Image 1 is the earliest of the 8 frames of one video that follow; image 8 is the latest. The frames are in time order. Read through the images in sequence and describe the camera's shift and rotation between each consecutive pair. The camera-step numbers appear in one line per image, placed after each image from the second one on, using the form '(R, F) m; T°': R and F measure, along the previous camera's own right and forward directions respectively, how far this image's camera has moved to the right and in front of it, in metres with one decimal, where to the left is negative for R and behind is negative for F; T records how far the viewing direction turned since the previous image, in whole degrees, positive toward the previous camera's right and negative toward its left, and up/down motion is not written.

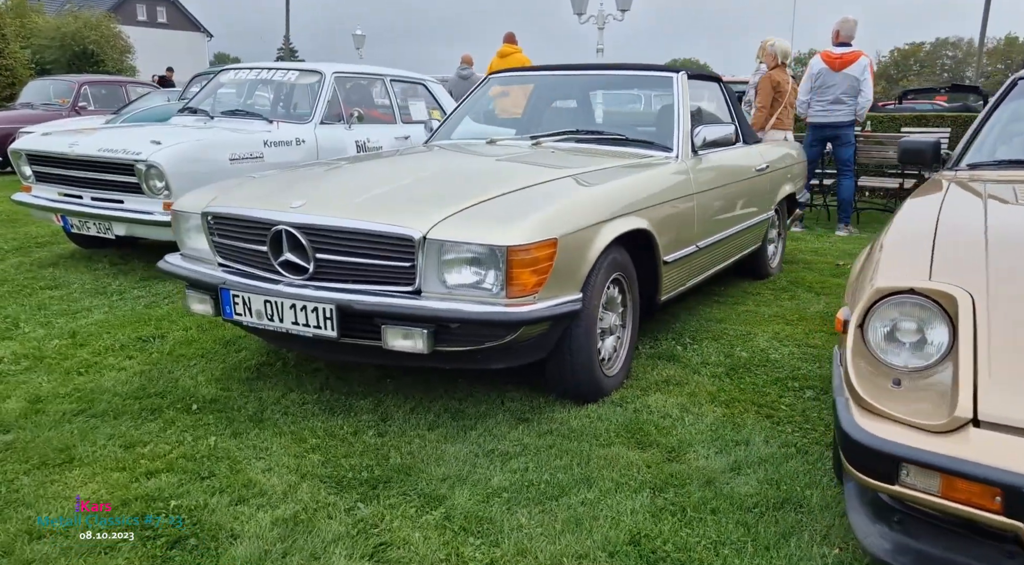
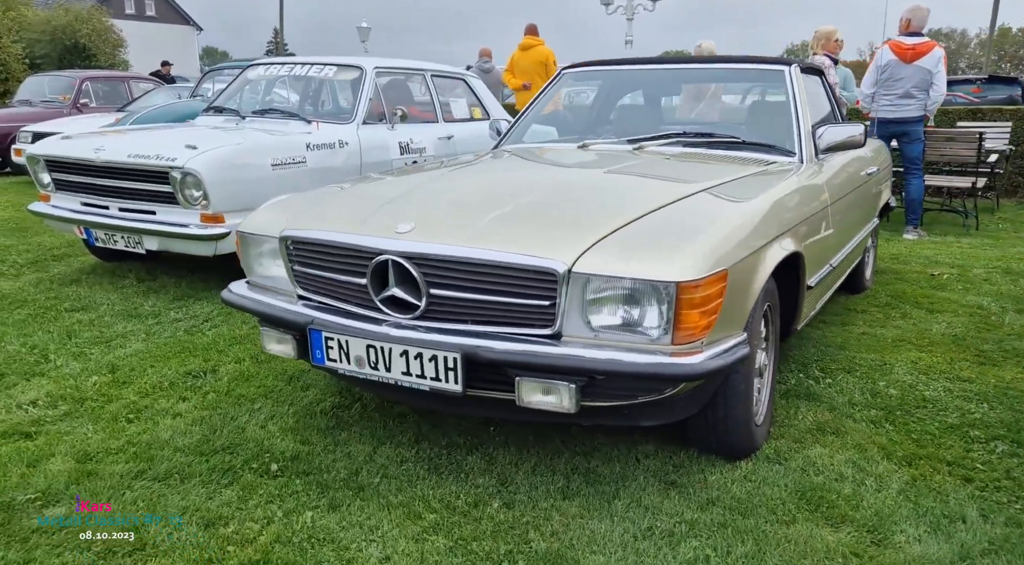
(-0.5, +0.5) m; 0°
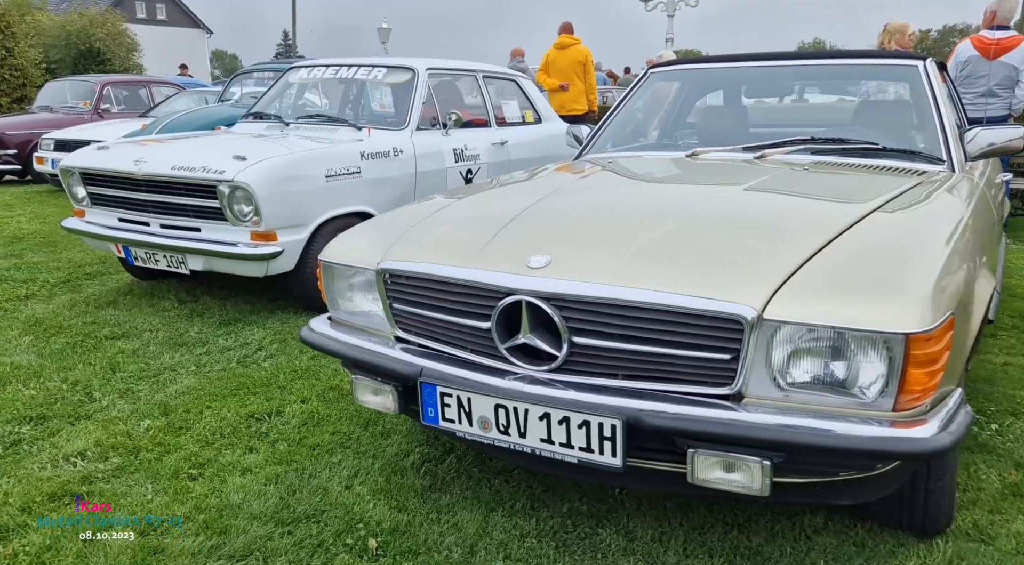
(-0.4, +0.4) m; -1°
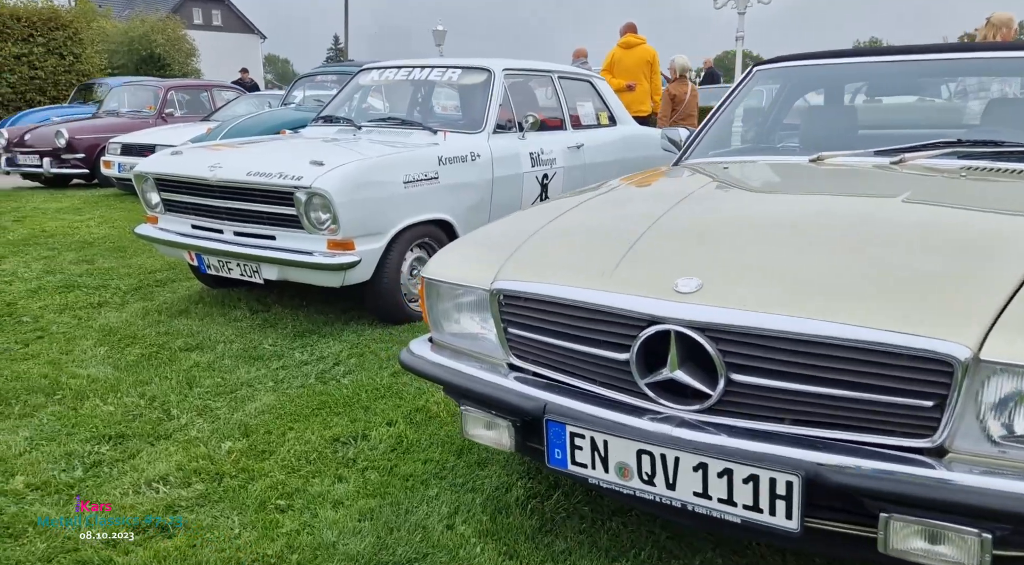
(-0.2, +0.2) m; -3°
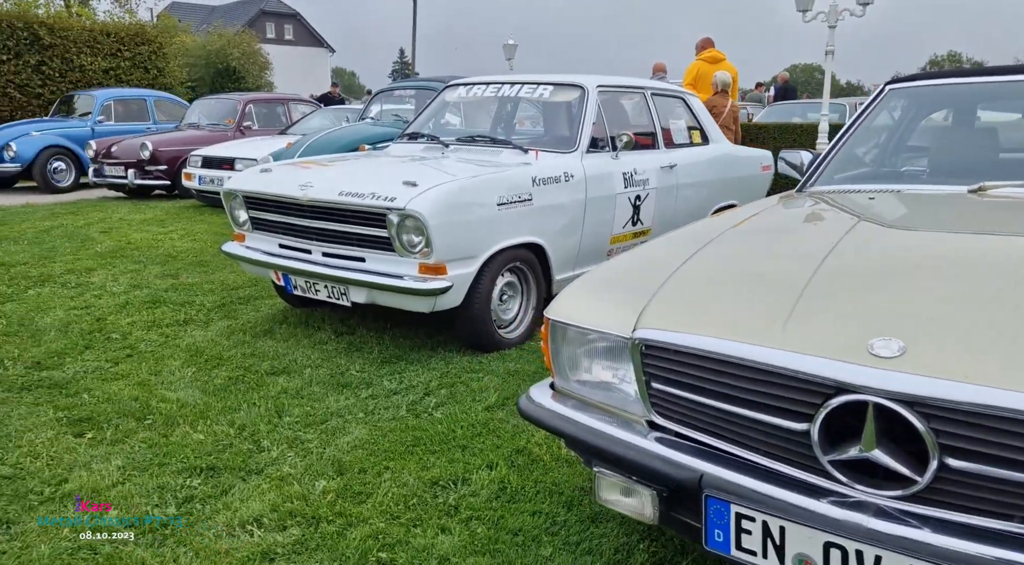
(-0.2, +0.2) m; -4°
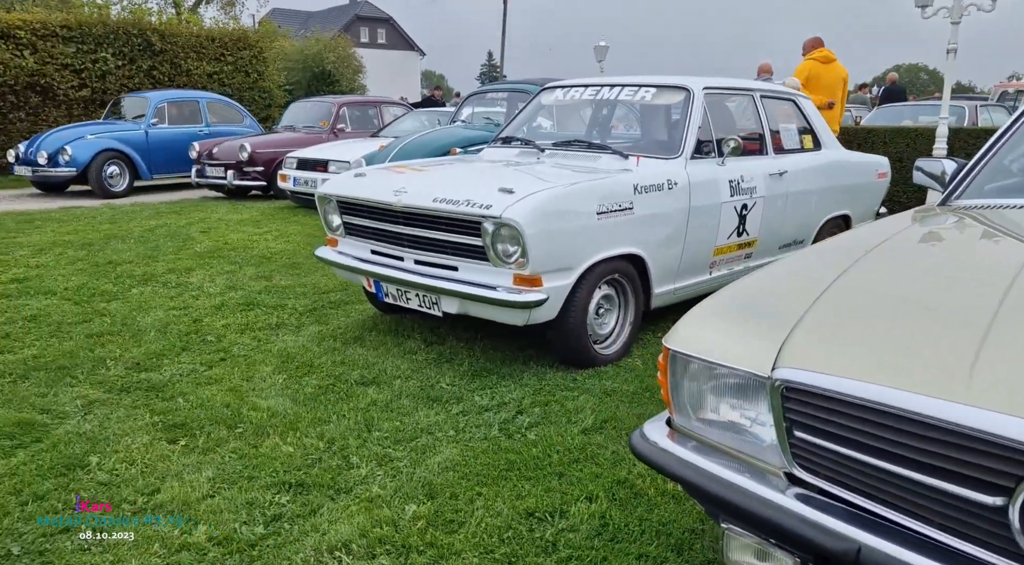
(-0.1, +0.2) m; -6°
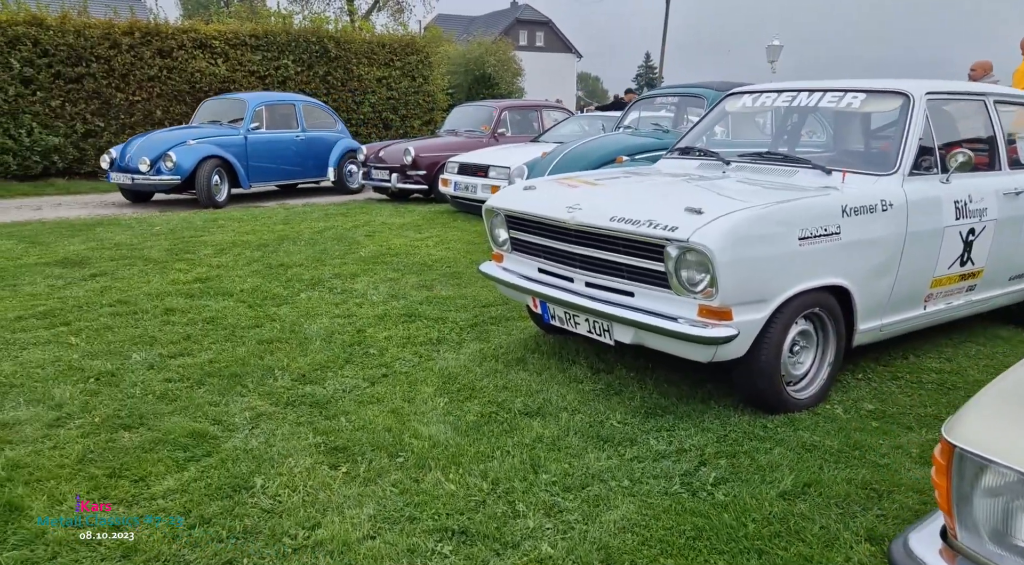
(-0.2, +0.3) m; -11°
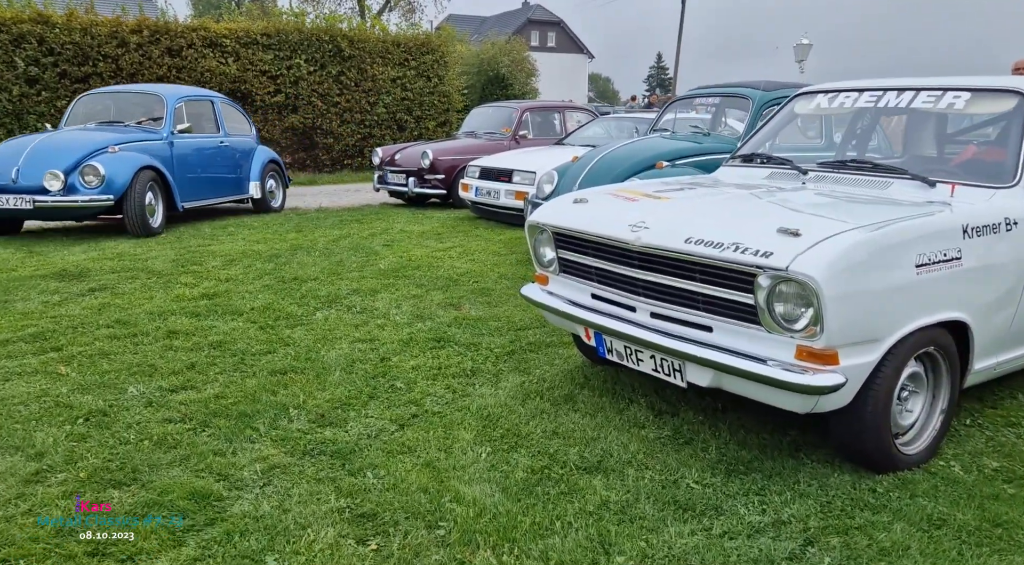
(-0.2, +0.5) m; -1°
